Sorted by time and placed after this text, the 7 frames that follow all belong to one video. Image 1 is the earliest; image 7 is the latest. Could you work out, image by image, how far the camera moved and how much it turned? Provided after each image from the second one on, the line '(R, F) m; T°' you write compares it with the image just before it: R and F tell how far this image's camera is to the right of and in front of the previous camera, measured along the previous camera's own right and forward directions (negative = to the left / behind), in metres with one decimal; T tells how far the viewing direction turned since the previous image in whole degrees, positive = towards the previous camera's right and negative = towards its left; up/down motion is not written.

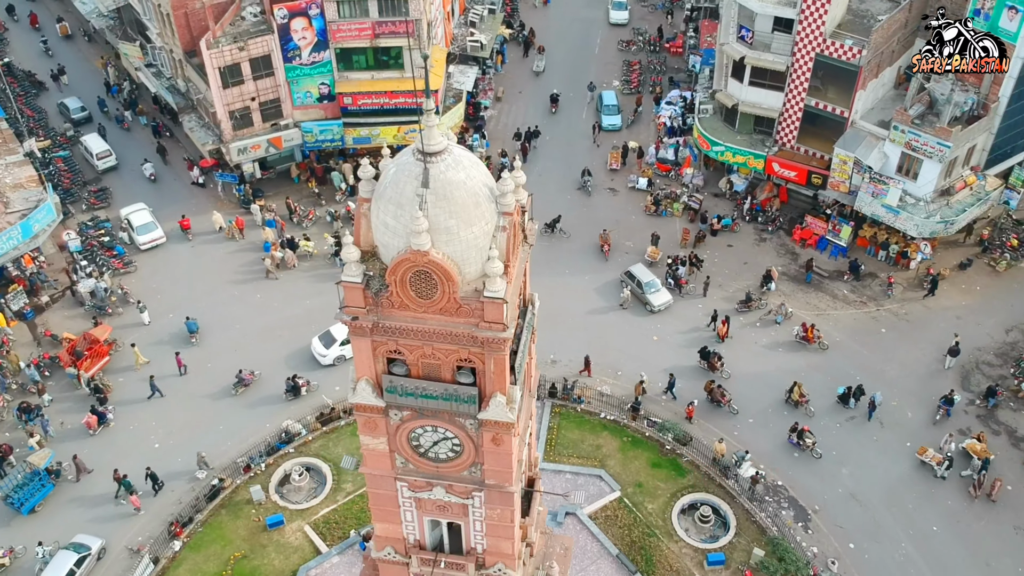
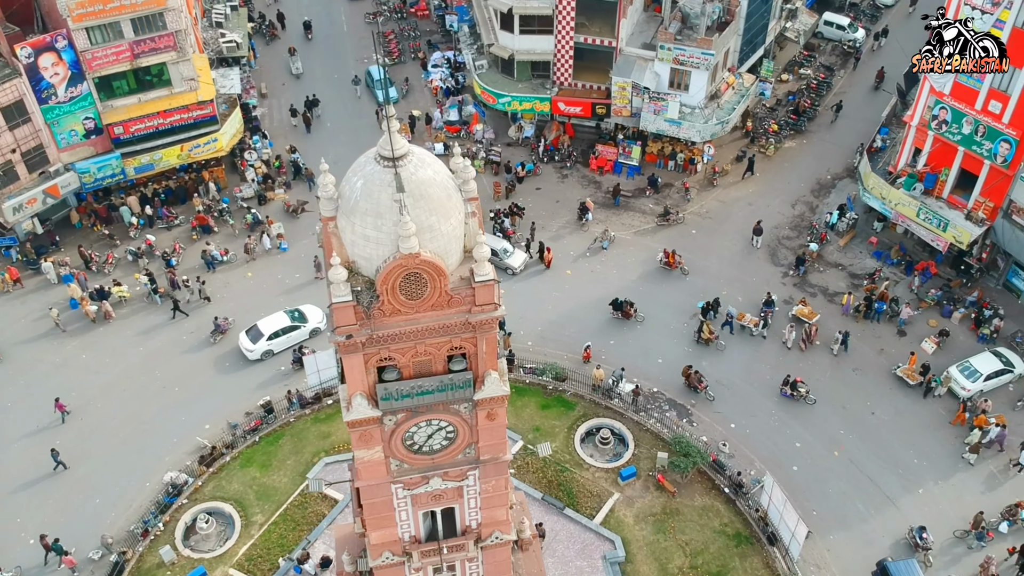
(-5.1, -0.1) m; +15°
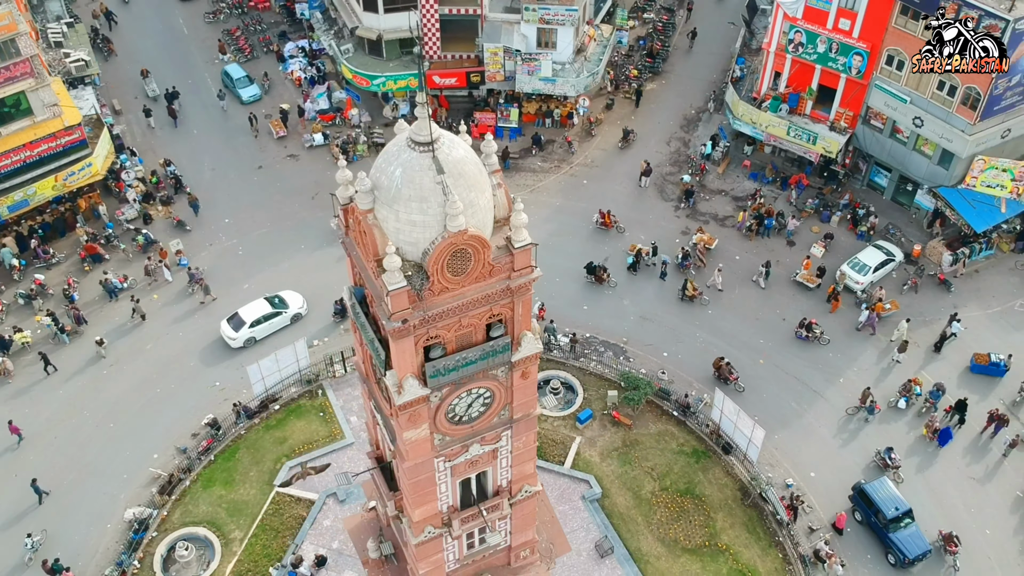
(-4.7, -0.7) m; +10°
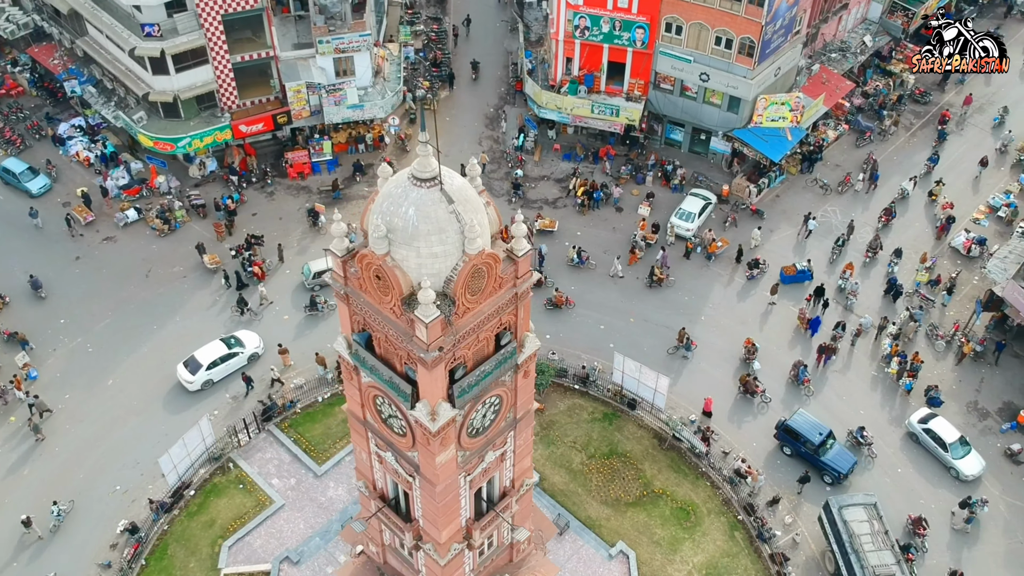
(-6.0, -0.7) m; +15°
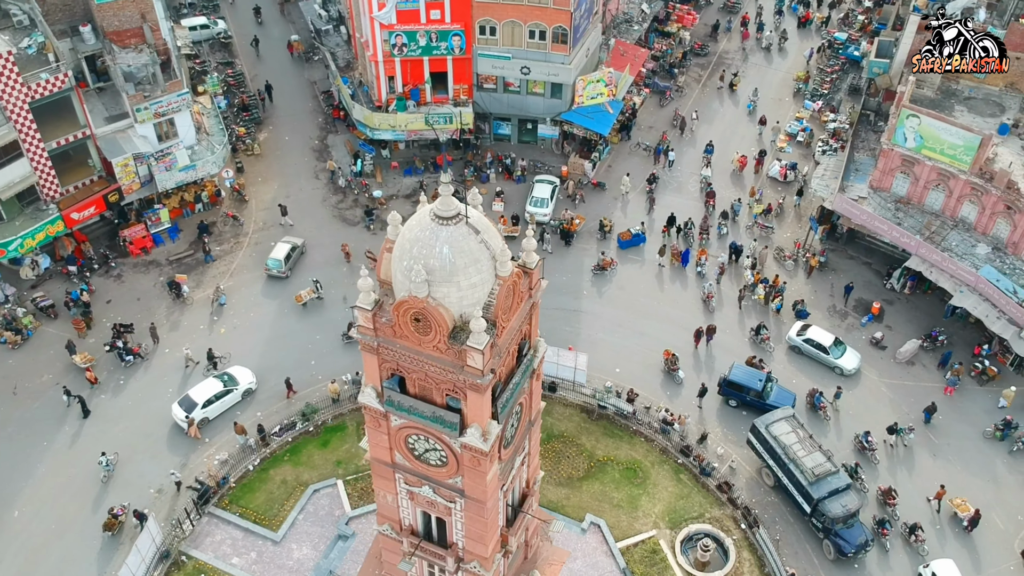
(-6.1, -0.6) m; +13°
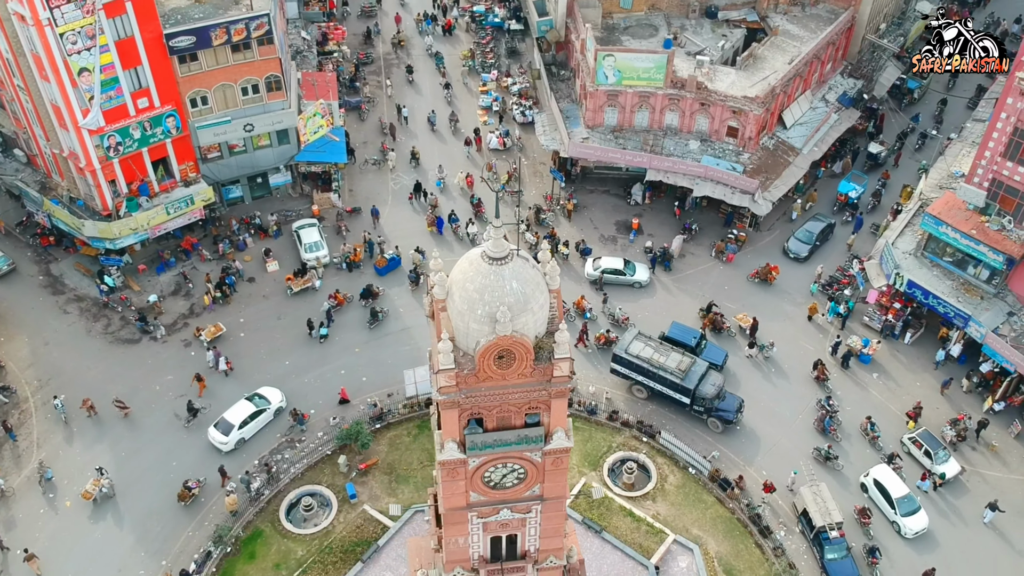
(-10.6, 0.0) m; +22°
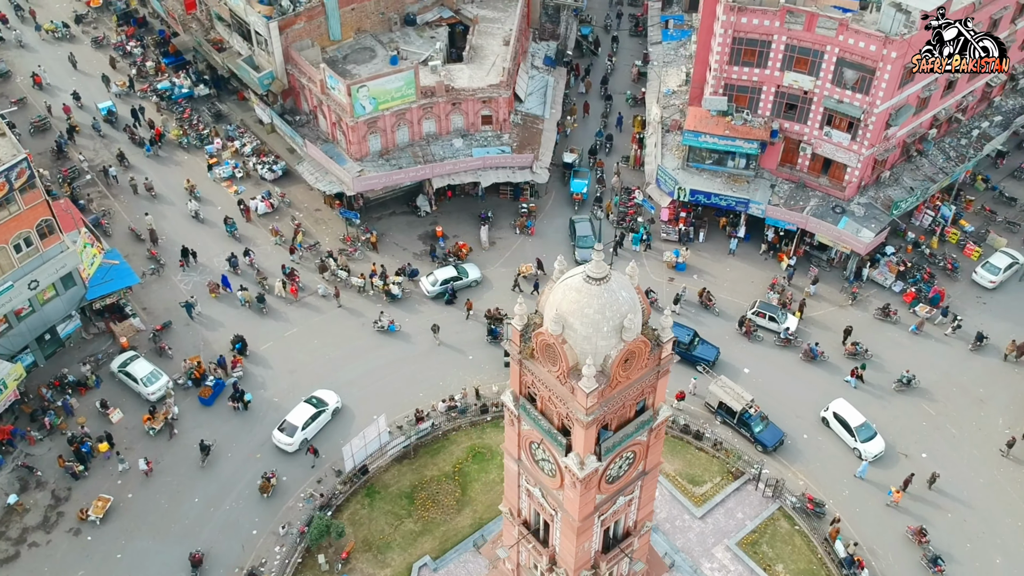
(-12.1, +0.5) m; +21°
